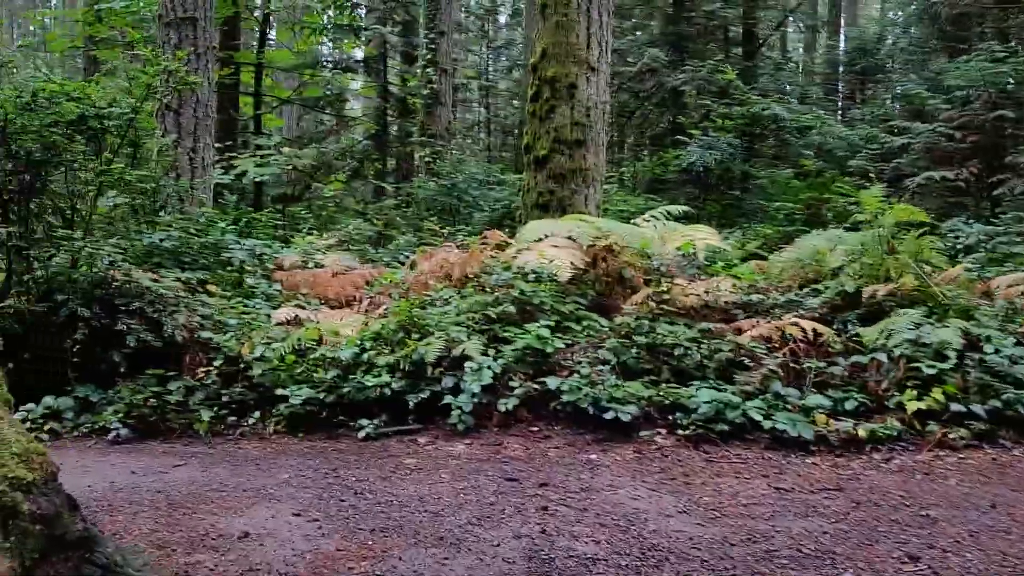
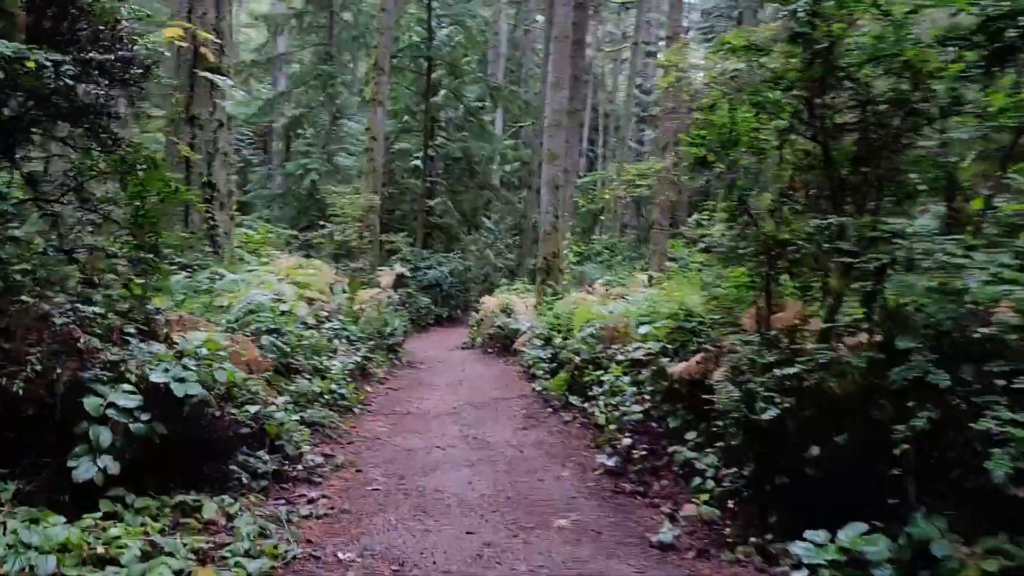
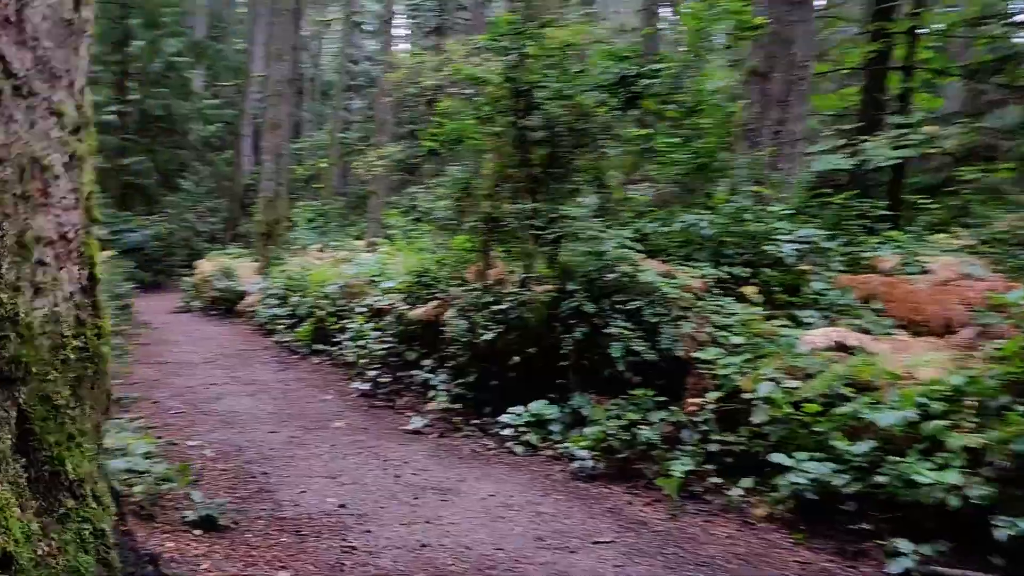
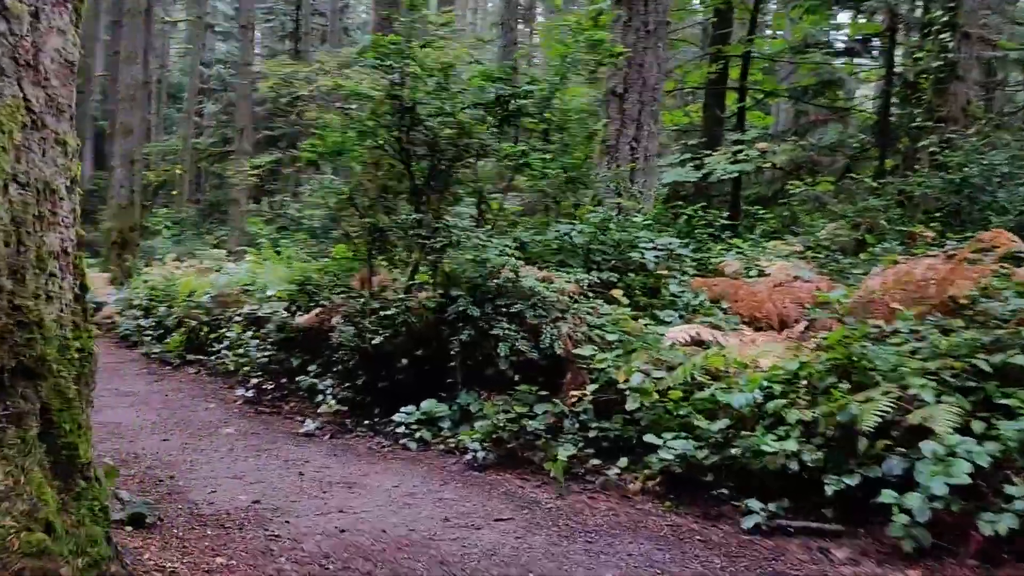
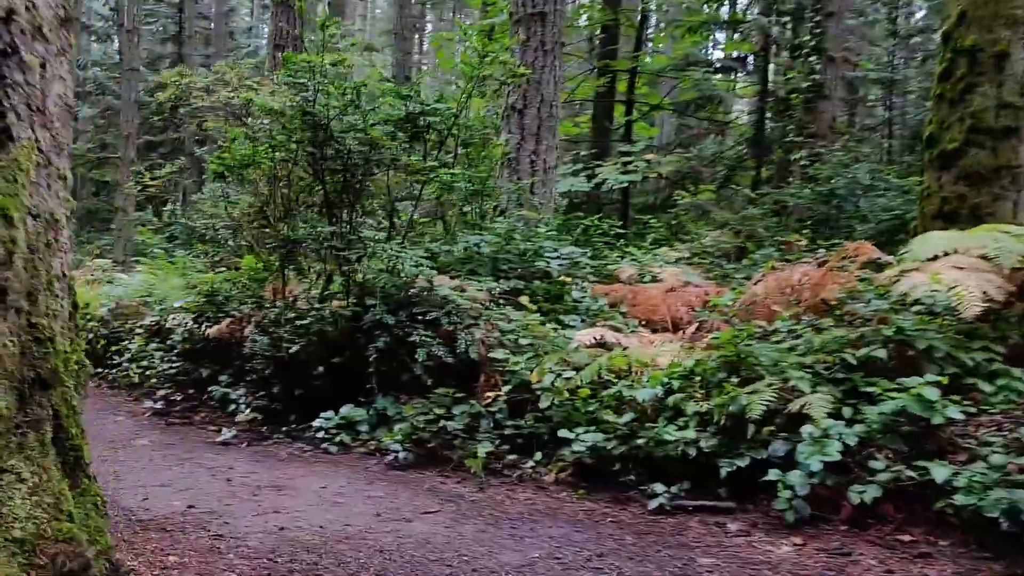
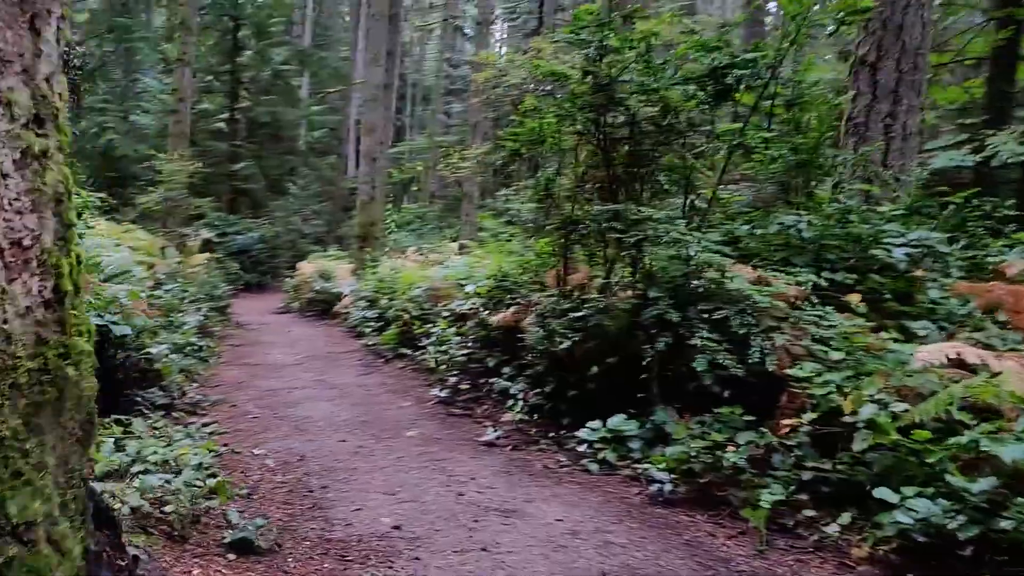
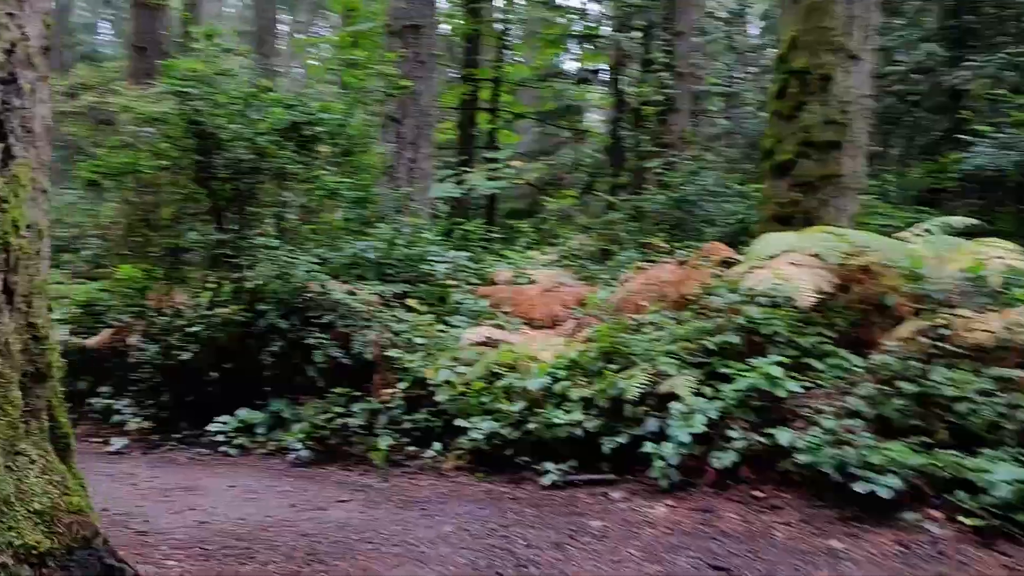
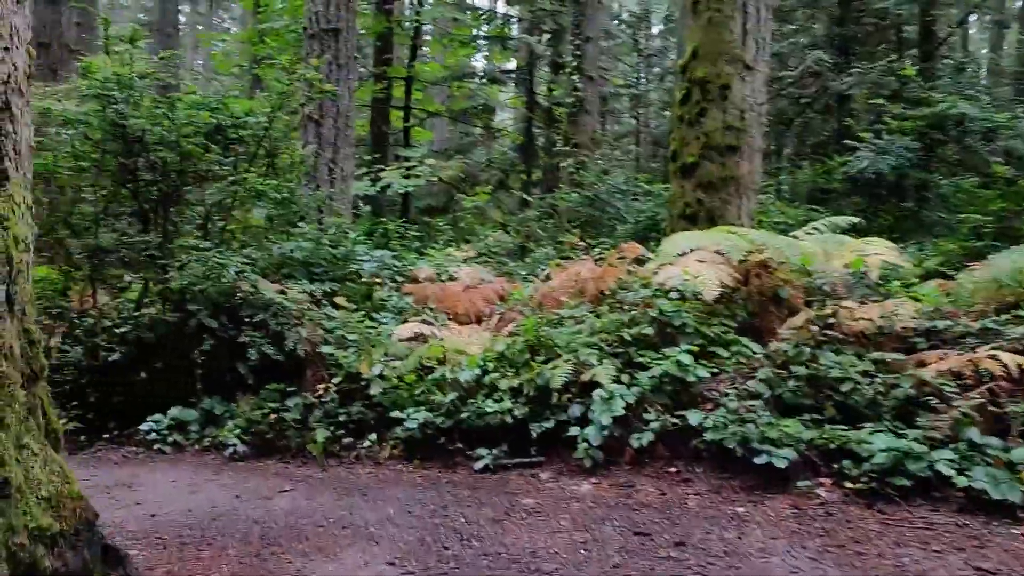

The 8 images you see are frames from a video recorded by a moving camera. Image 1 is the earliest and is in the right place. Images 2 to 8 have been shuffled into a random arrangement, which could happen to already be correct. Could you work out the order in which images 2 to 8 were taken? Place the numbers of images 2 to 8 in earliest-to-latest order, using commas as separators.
8, 7, 5, 4, 3, 6, 2
